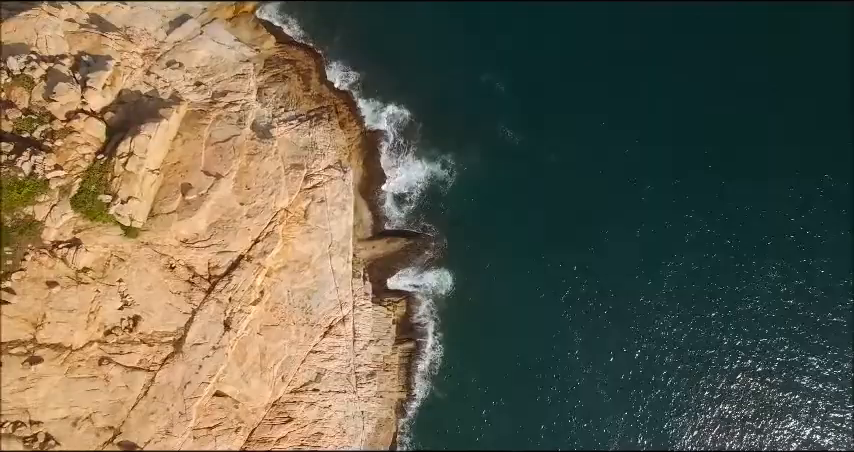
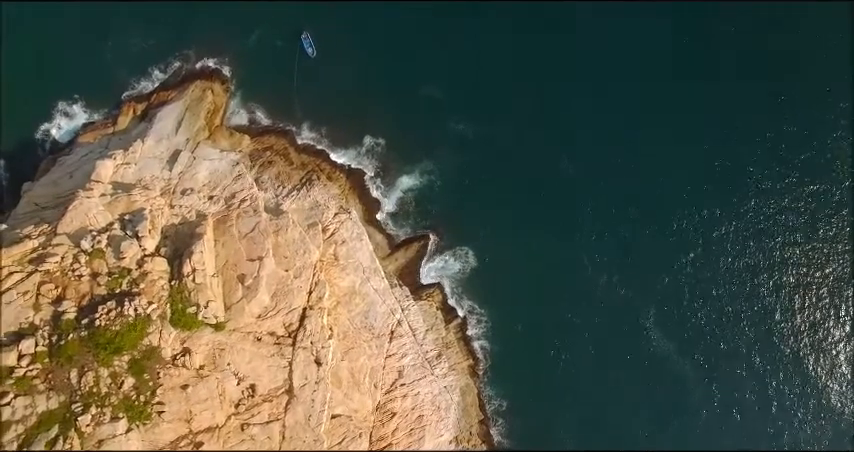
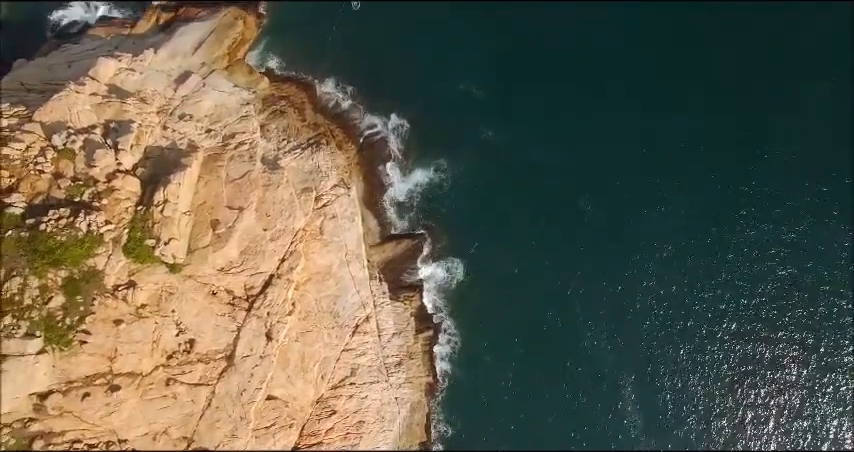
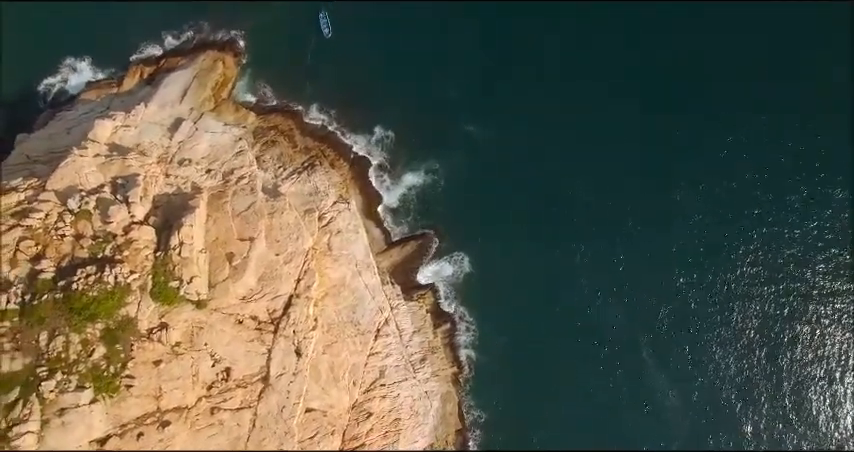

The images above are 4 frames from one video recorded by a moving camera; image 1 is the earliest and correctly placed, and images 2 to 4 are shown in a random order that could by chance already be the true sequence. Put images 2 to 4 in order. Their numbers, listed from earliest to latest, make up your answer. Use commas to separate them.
3, 4, 2
